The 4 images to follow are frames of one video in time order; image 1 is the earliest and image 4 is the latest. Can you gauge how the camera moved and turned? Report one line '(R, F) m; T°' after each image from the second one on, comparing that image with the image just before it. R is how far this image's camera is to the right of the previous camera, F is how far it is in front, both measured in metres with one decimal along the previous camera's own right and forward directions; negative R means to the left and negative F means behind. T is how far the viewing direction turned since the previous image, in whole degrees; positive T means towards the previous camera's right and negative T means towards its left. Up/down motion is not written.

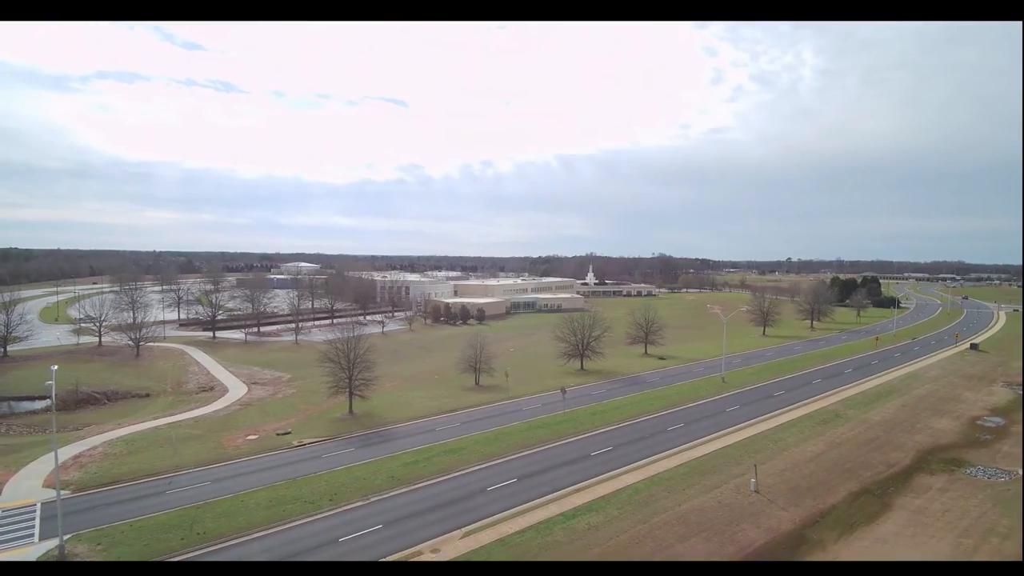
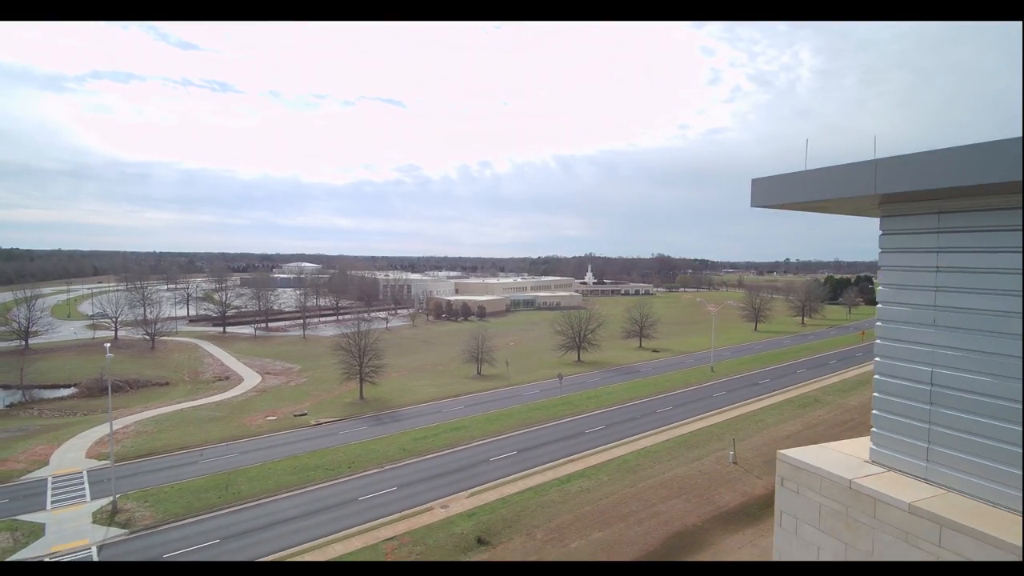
(0.0, -1.4) m; 0°
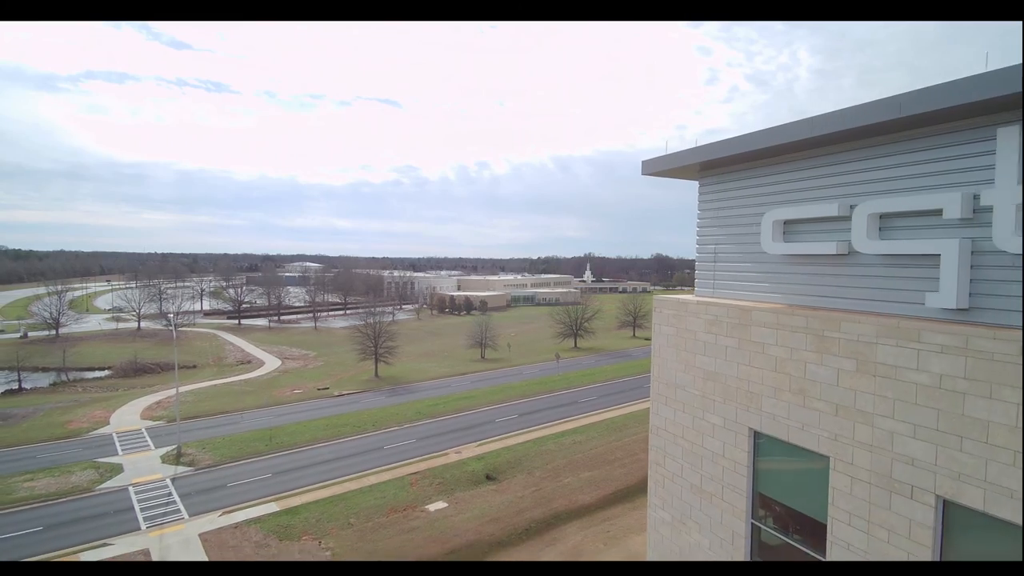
(-0.1, -2.1) m; 0°
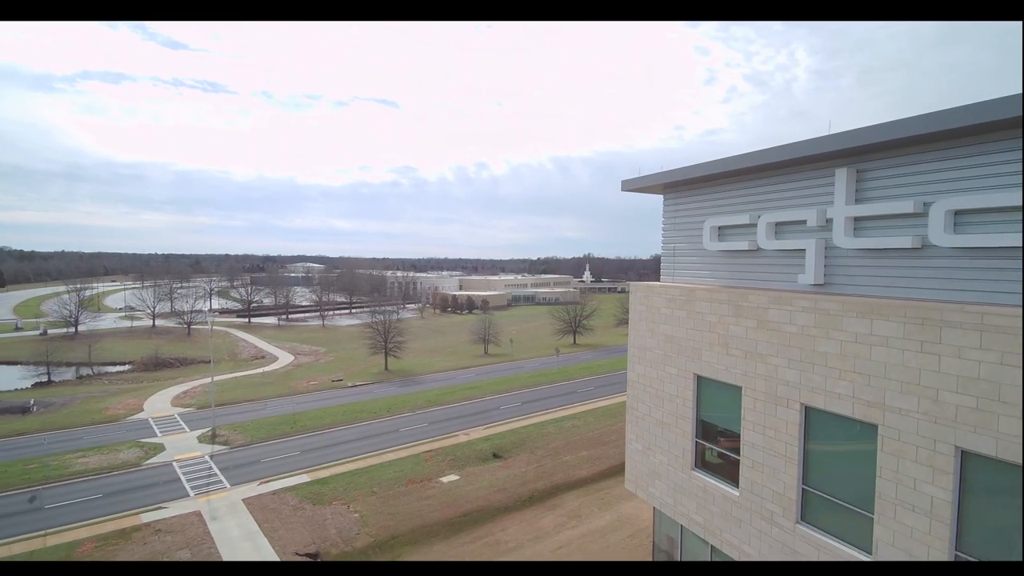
(-0.1, -1.4) m; 0°
